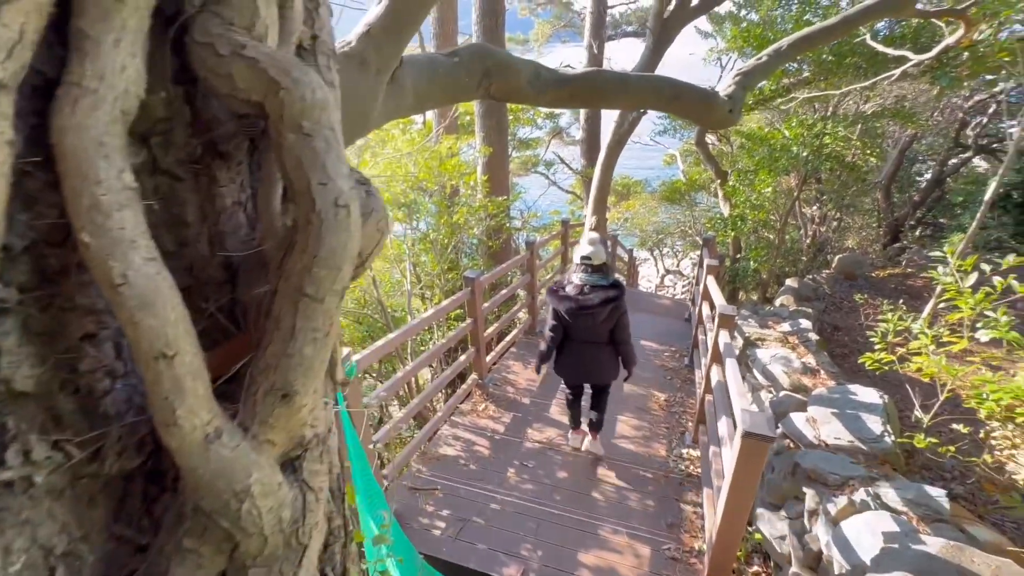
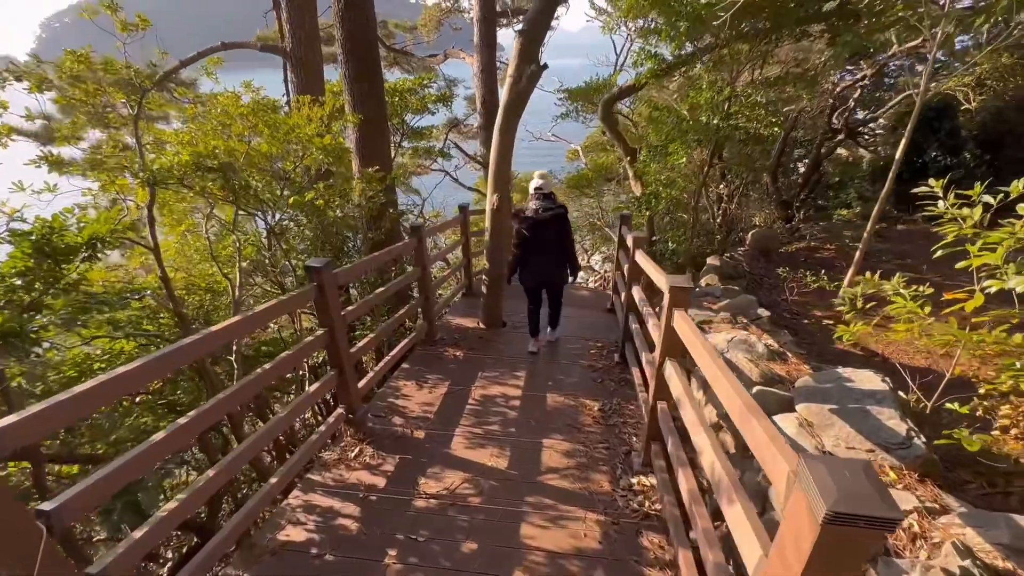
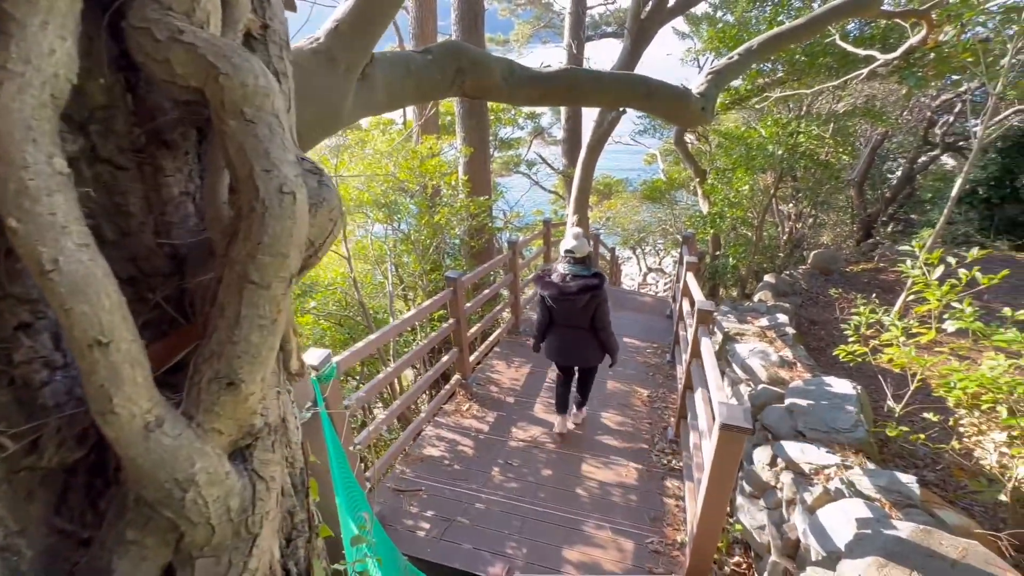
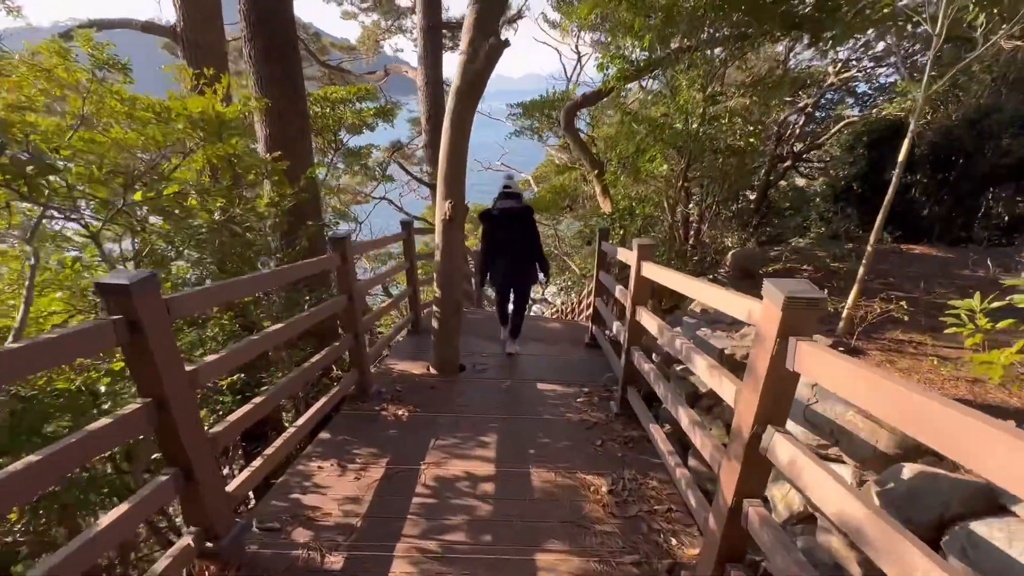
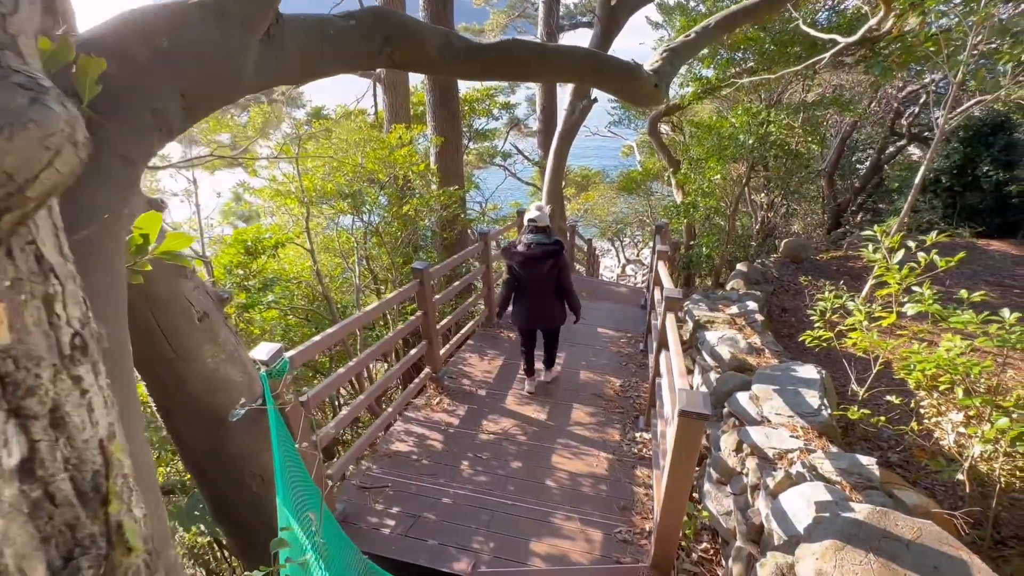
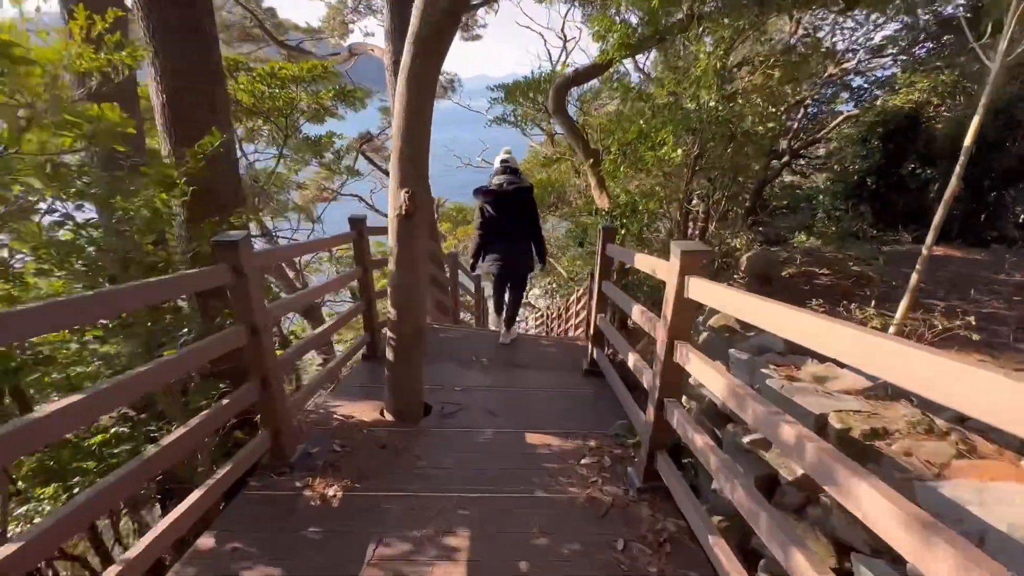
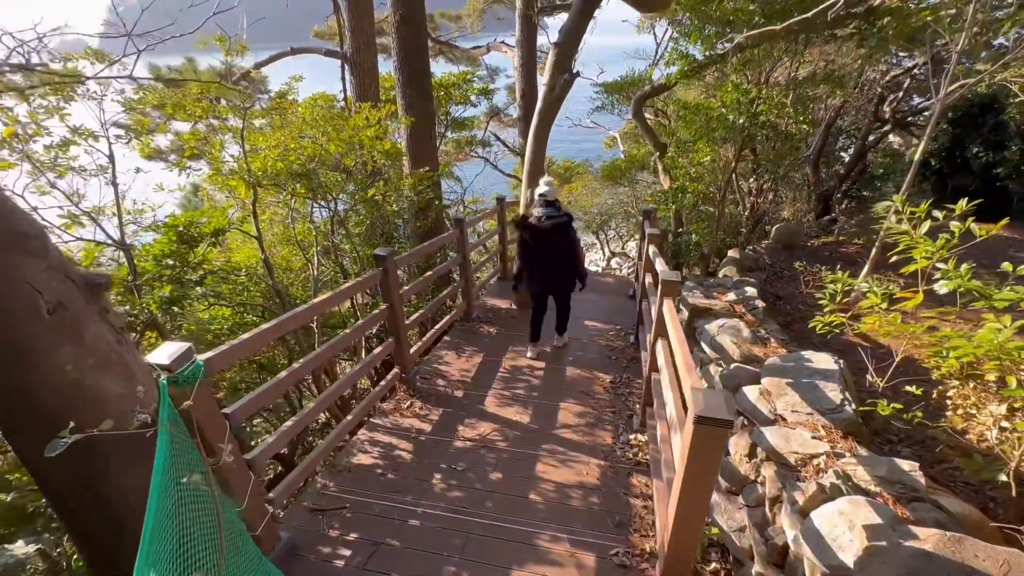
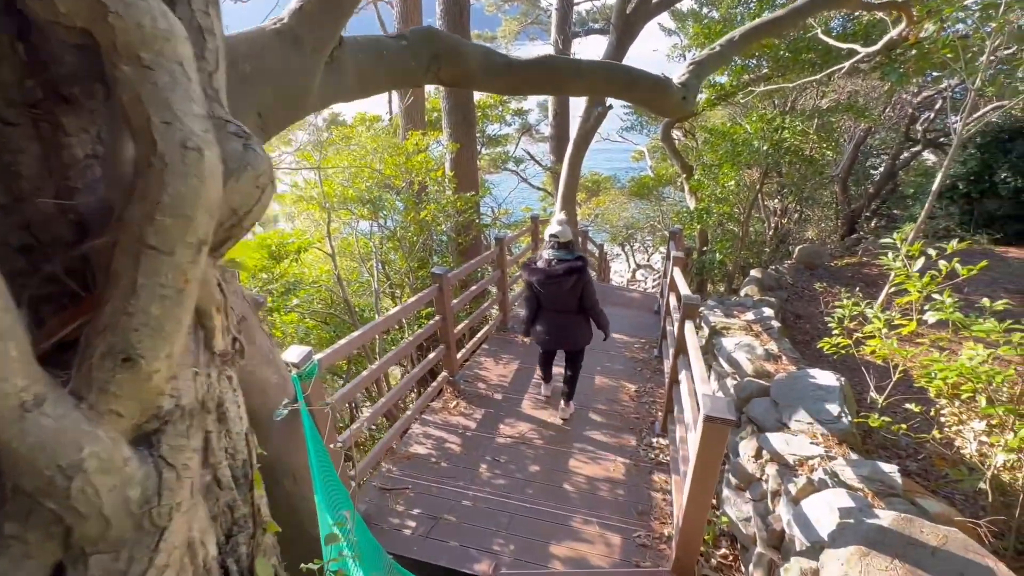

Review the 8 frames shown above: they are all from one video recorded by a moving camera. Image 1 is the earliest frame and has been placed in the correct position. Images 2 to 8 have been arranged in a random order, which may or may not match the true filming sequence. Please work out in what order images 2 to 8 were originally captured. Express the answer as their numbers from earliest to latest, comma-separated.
3, 8, 5, 7, 2, 4, 6
